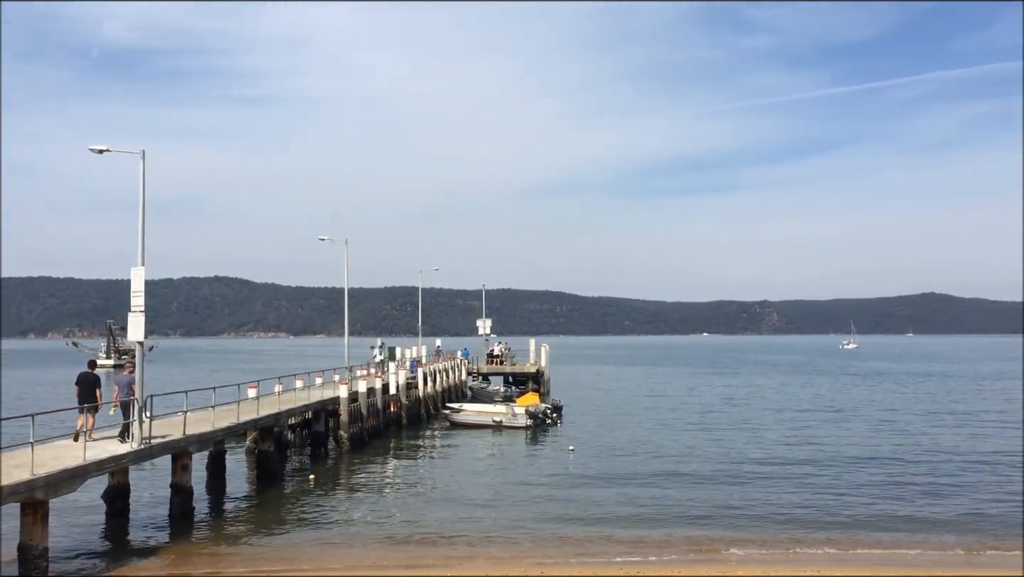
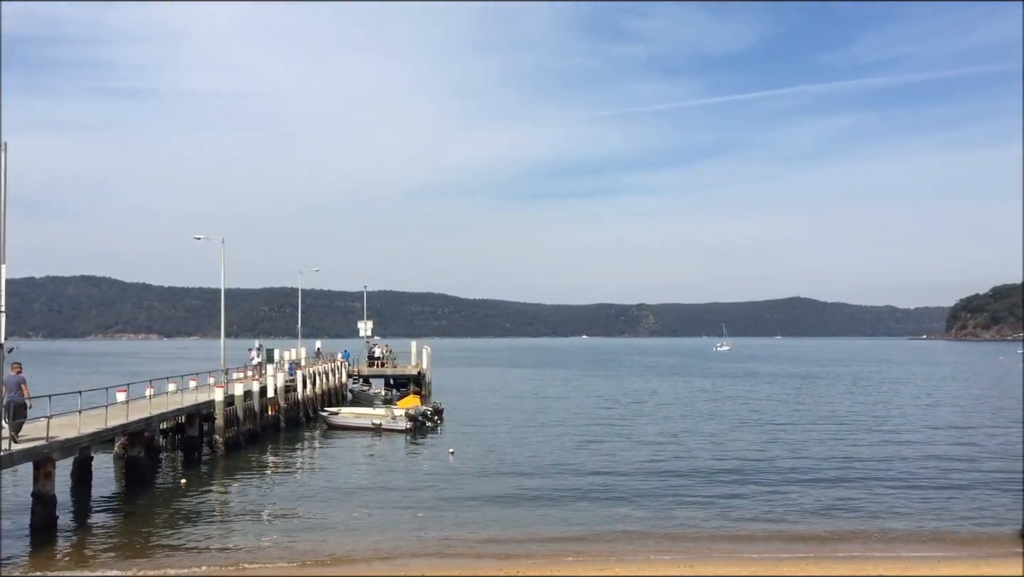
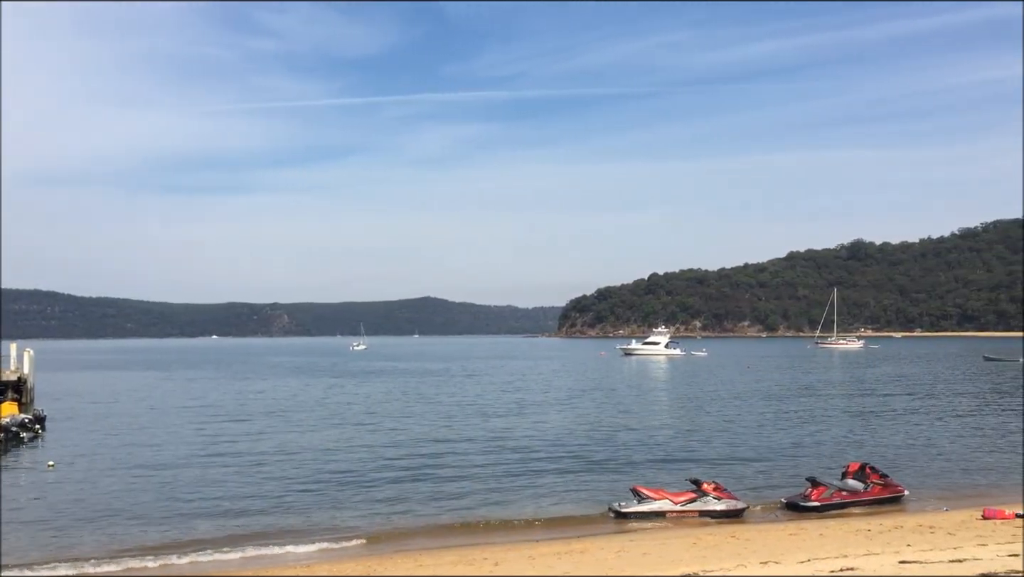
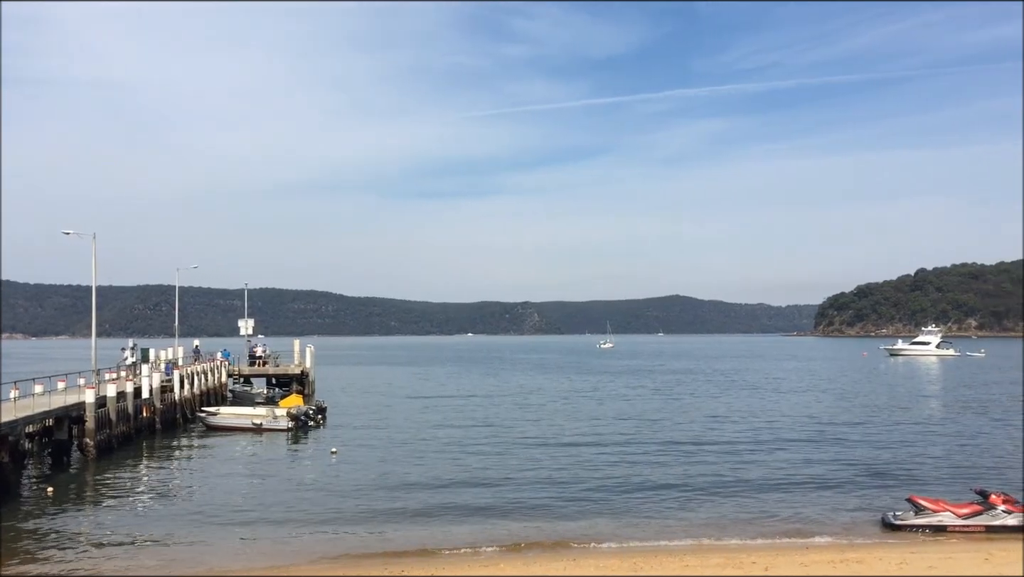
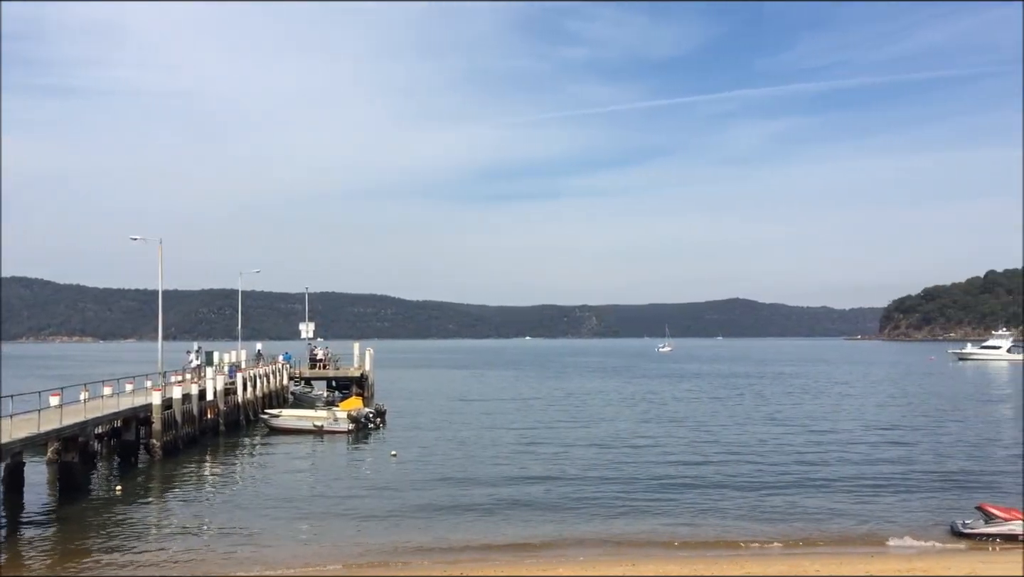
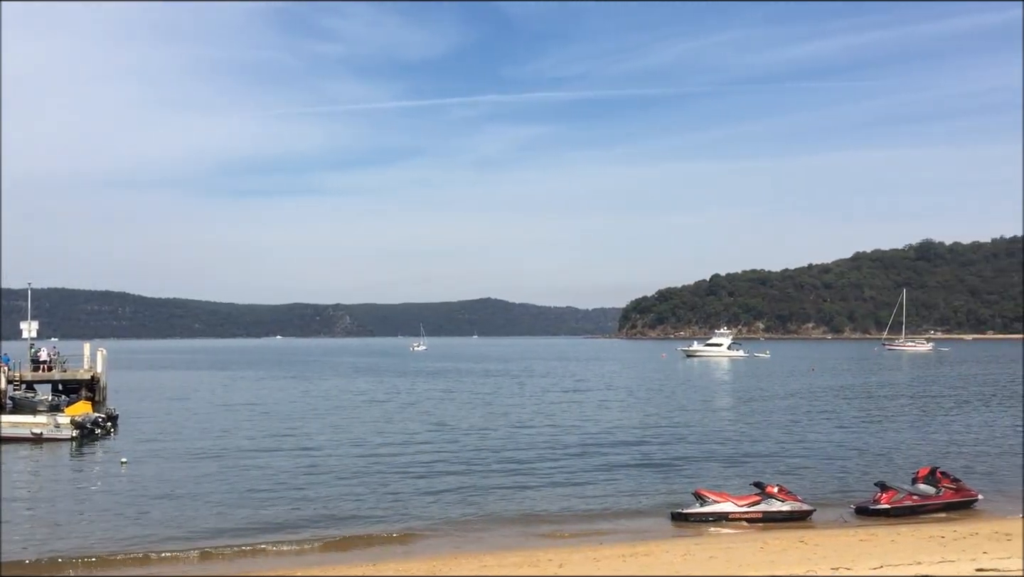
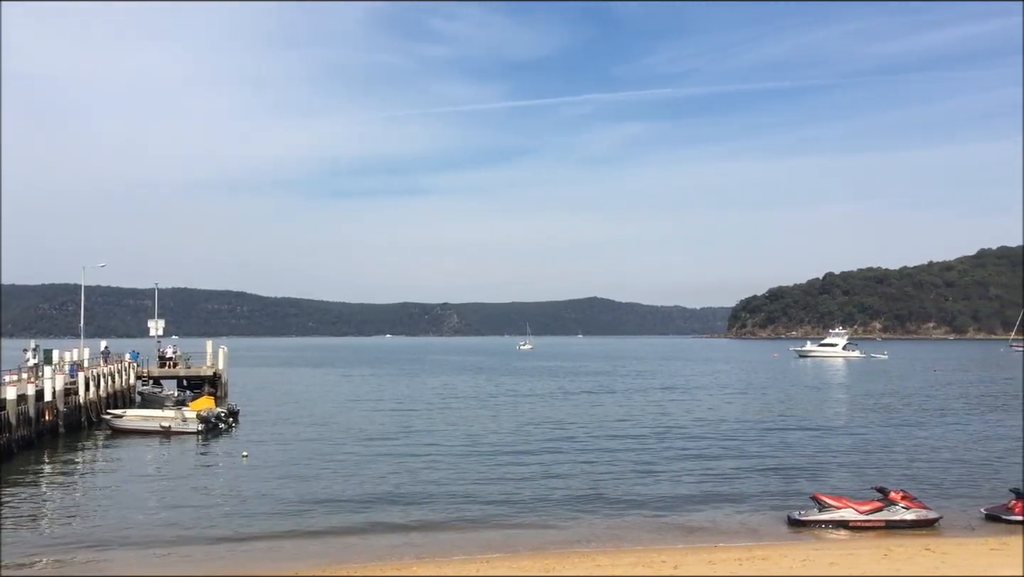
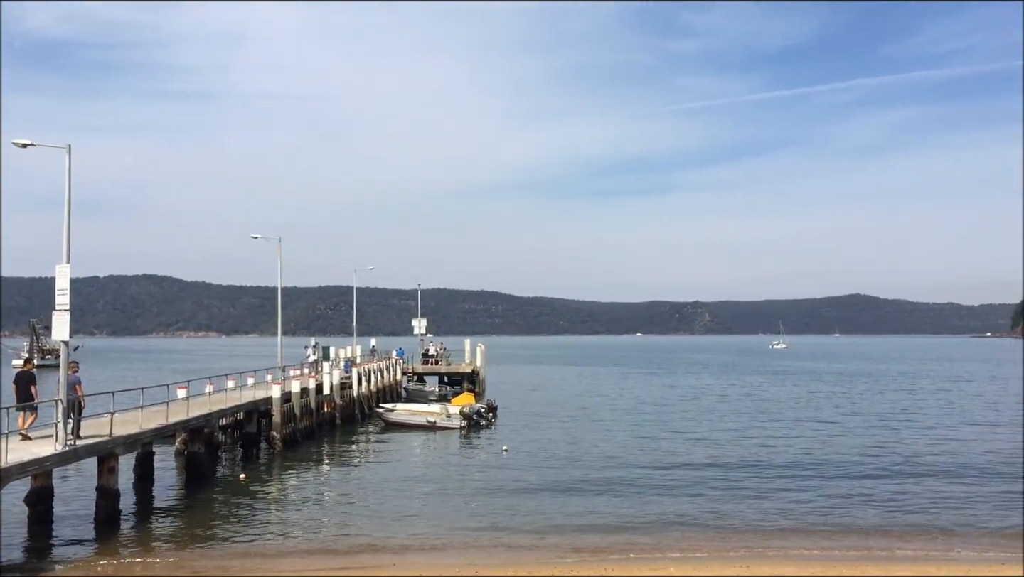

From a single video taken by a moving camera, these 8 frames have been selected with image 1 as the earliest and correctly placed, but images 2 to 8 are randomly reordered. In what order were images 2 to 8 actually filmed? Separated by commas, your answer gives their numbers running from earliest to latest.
8, 2, 5, 4, 7, 6, 3
